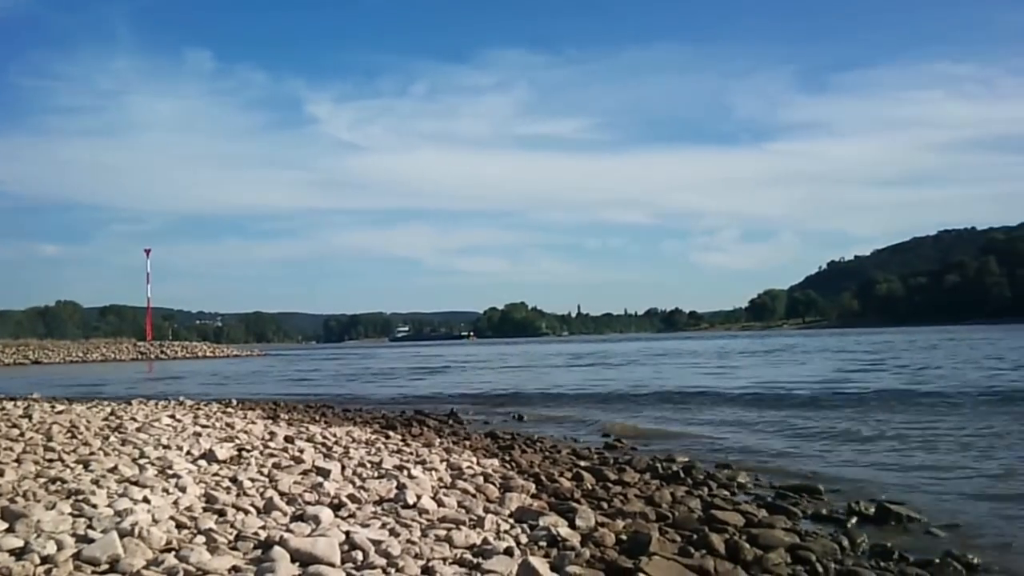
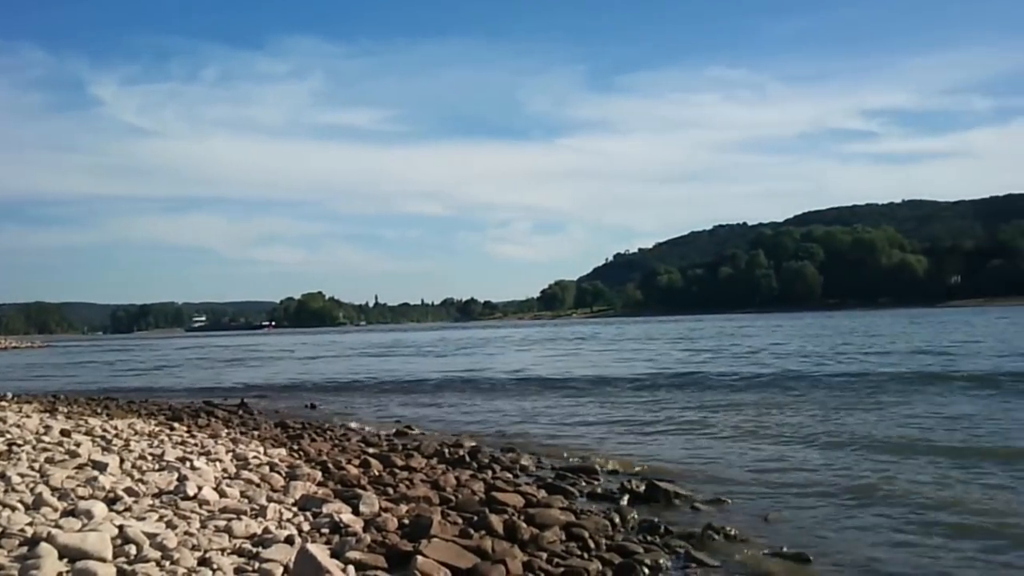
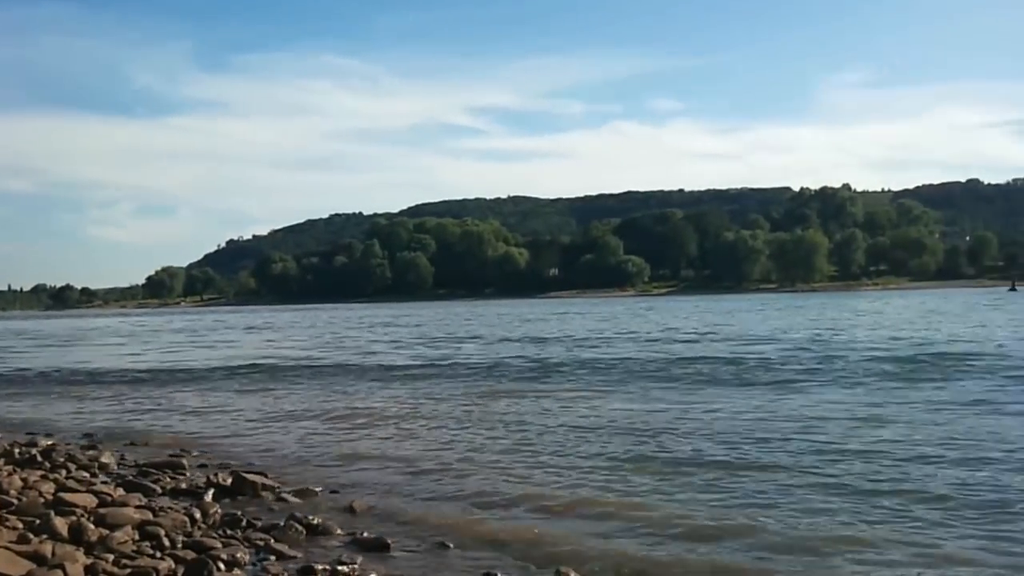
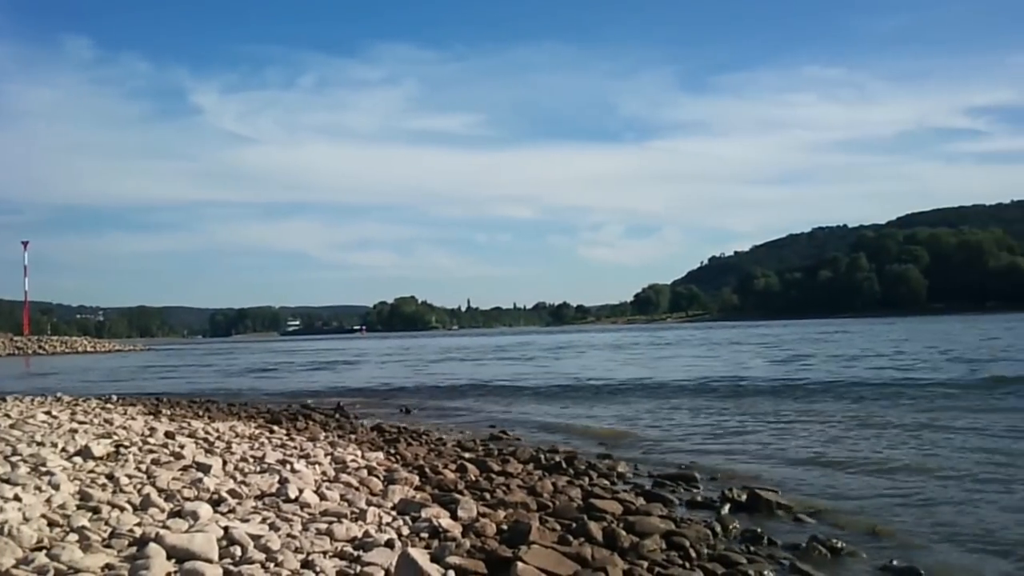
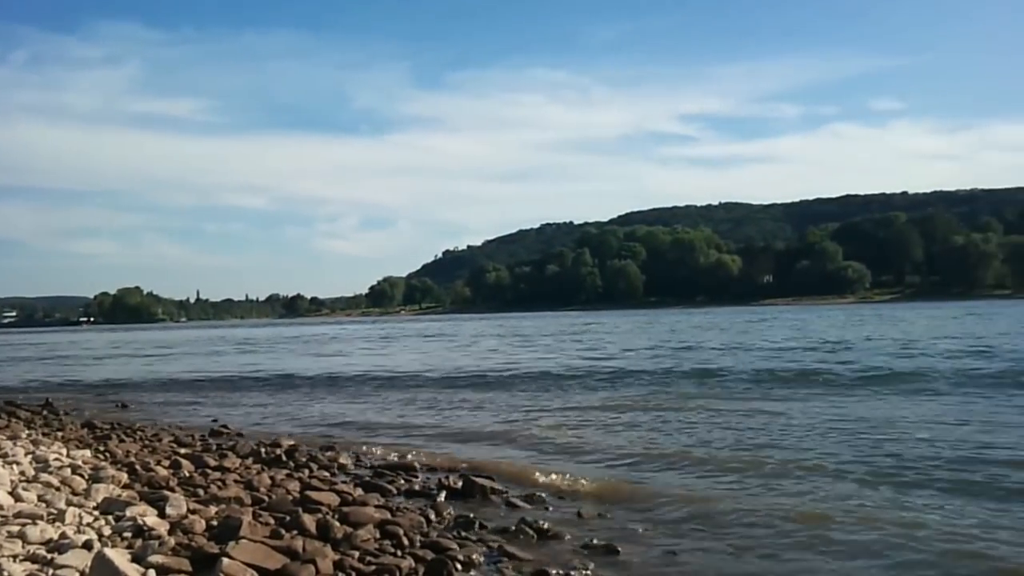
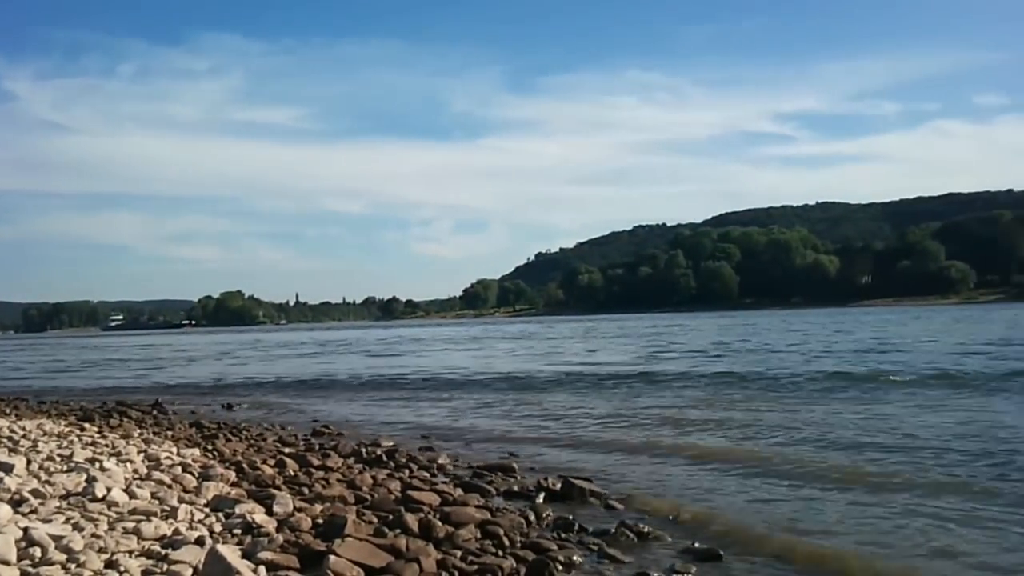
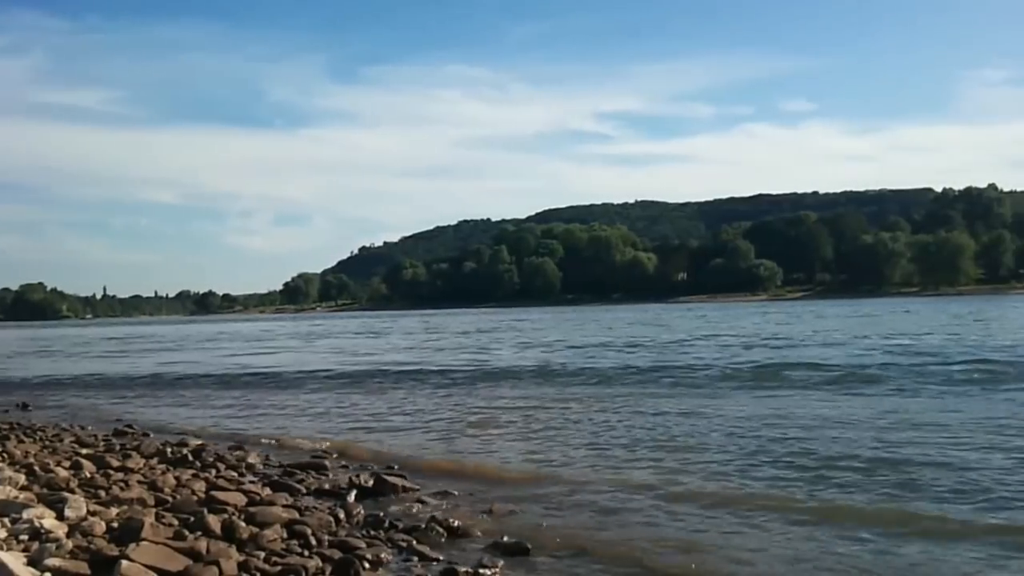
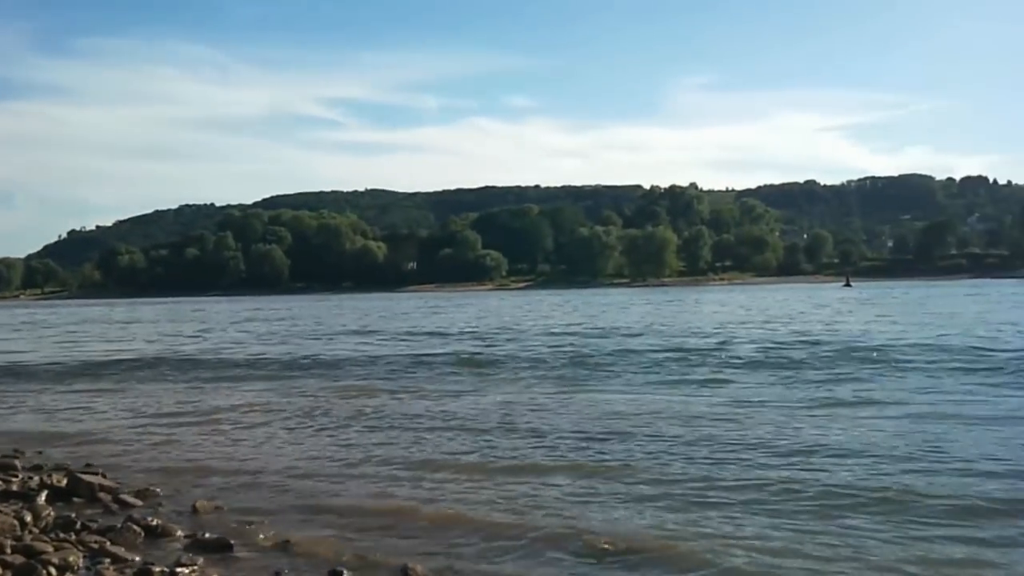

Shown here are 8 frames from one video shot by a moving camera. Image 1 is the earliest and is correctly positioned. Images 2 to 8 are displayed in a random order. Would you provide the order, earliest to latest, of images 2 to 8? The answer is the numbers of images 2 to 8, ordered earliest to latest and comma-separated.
4, 2, 6, 5, 7, 3, 8
